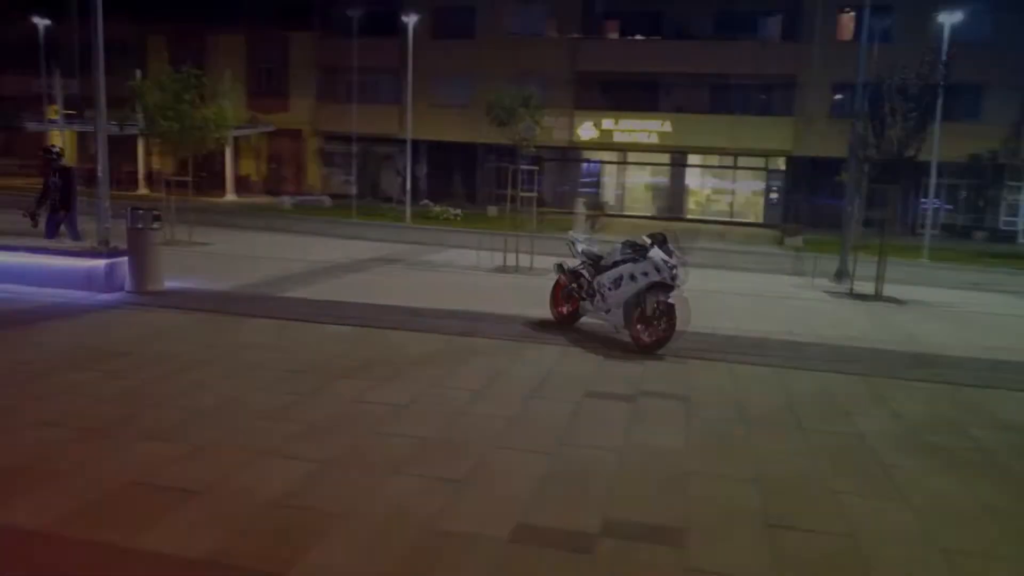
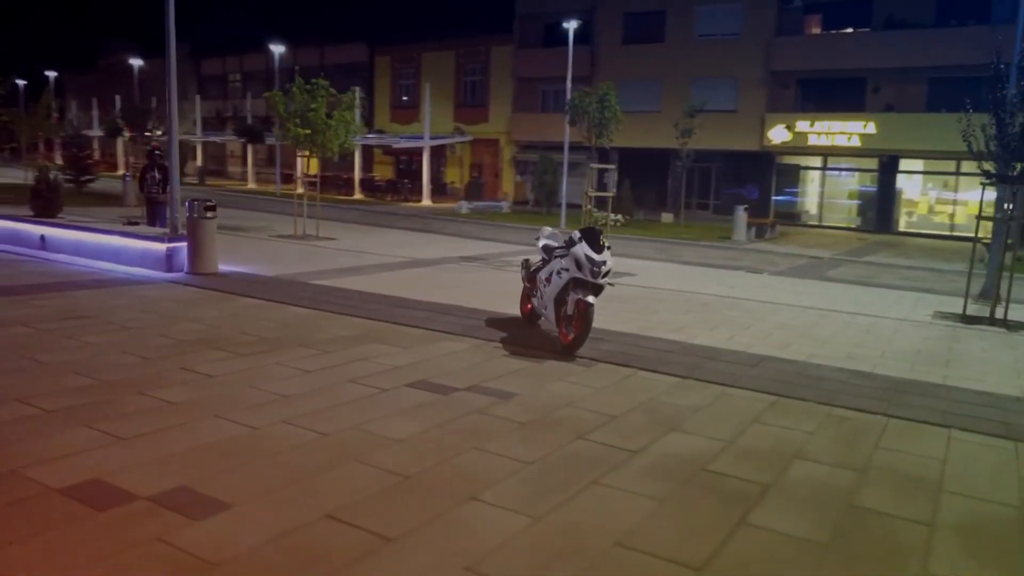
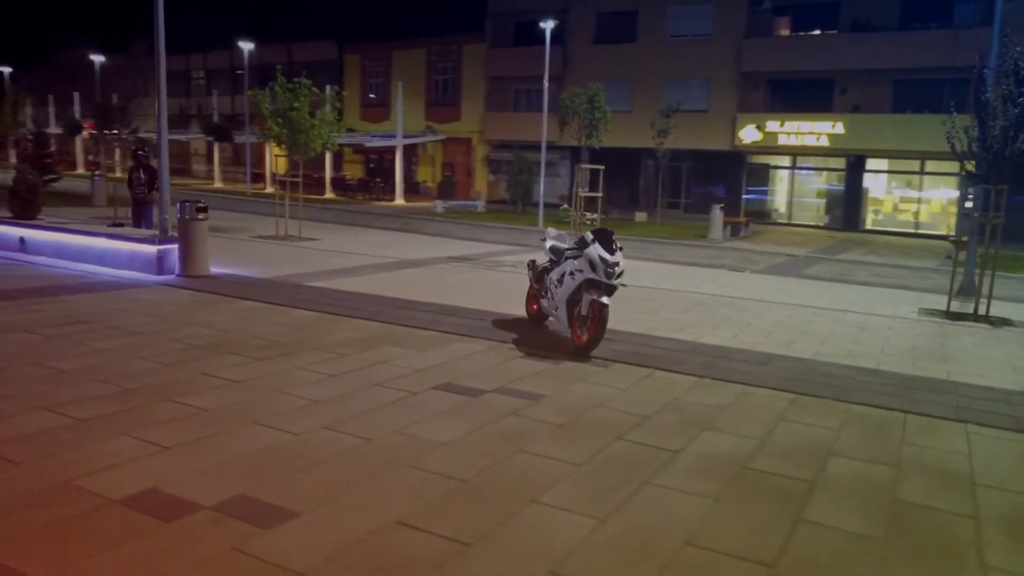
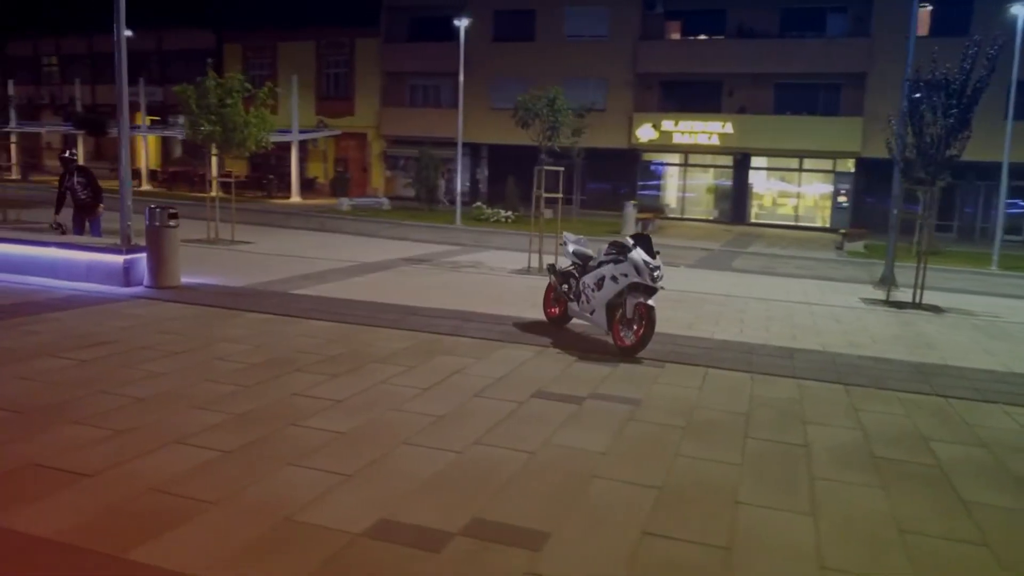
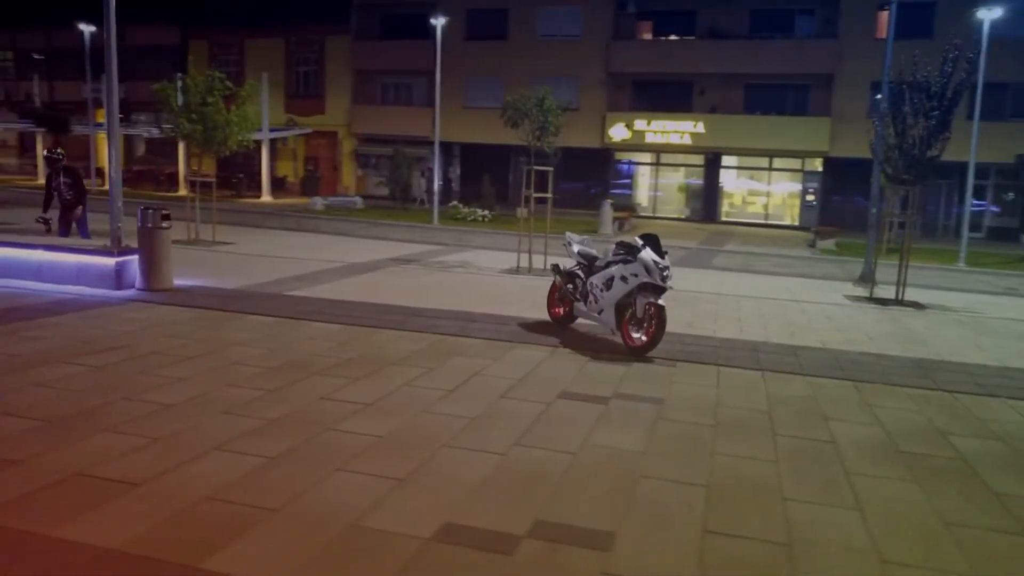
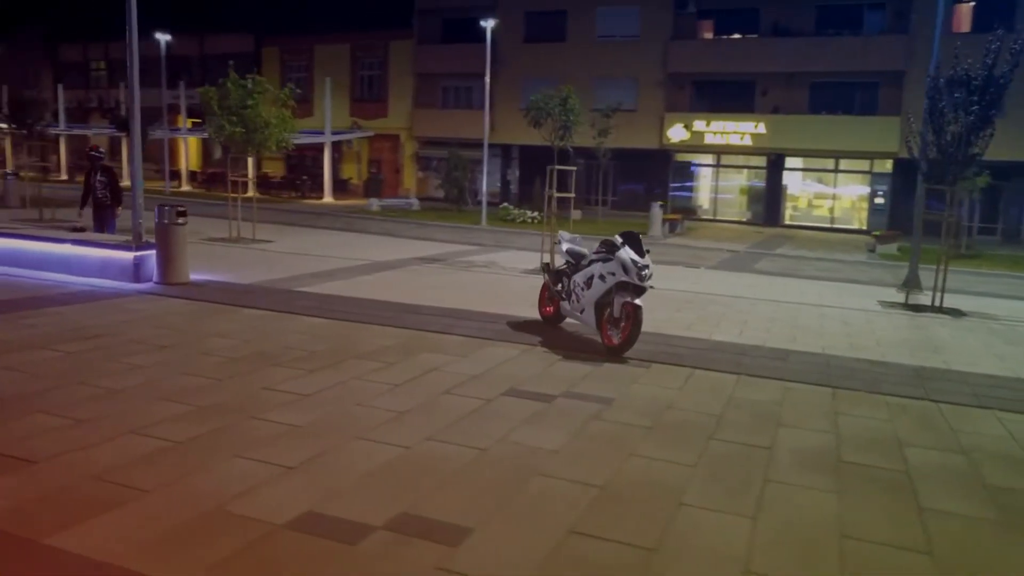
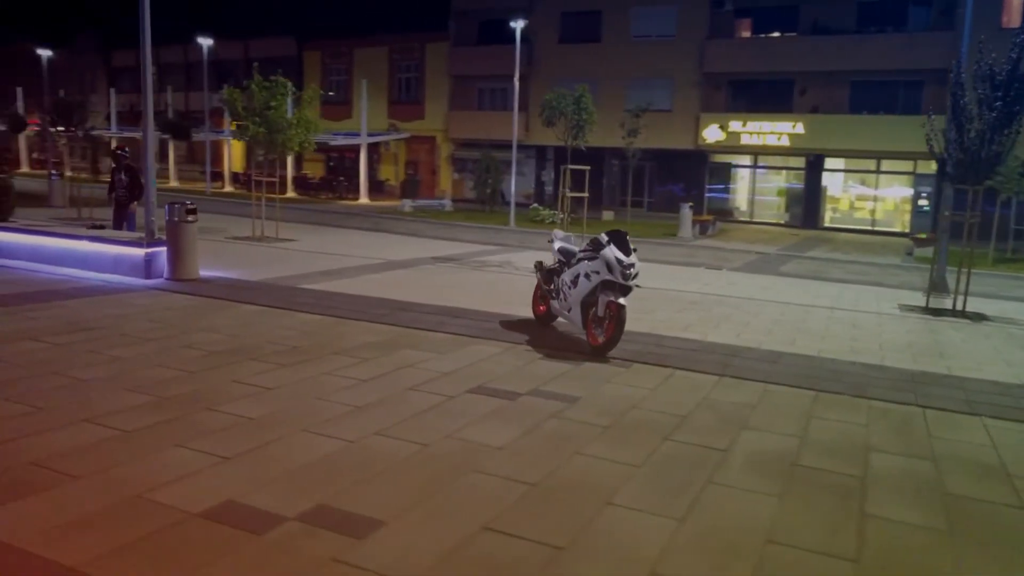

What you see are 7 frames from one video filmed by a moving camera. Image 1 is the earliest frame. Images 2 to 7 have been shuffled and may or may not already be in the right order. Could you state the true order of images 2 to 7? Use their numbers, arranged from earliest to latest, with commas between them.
5, 4, 6, 7, 3, 2
